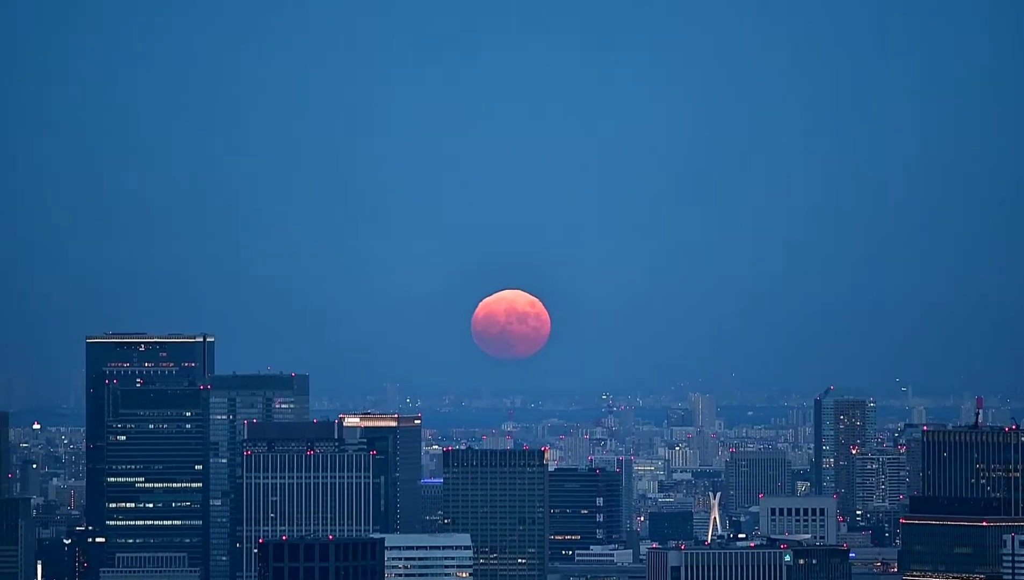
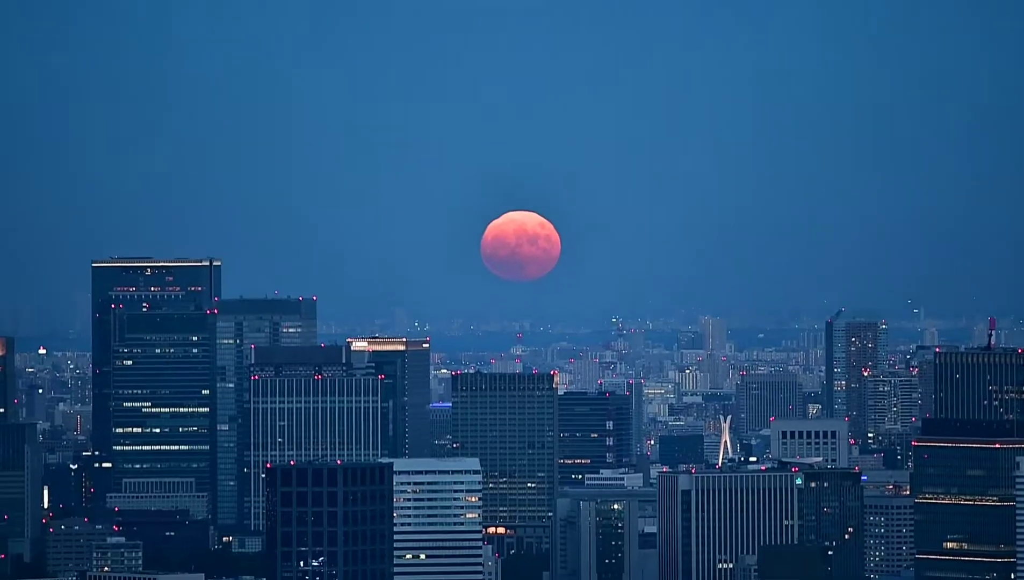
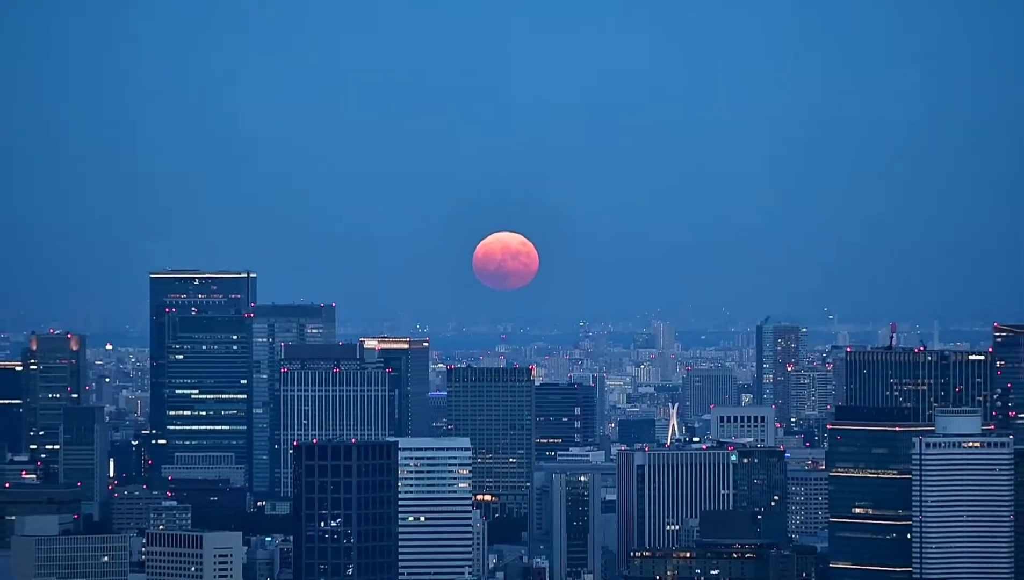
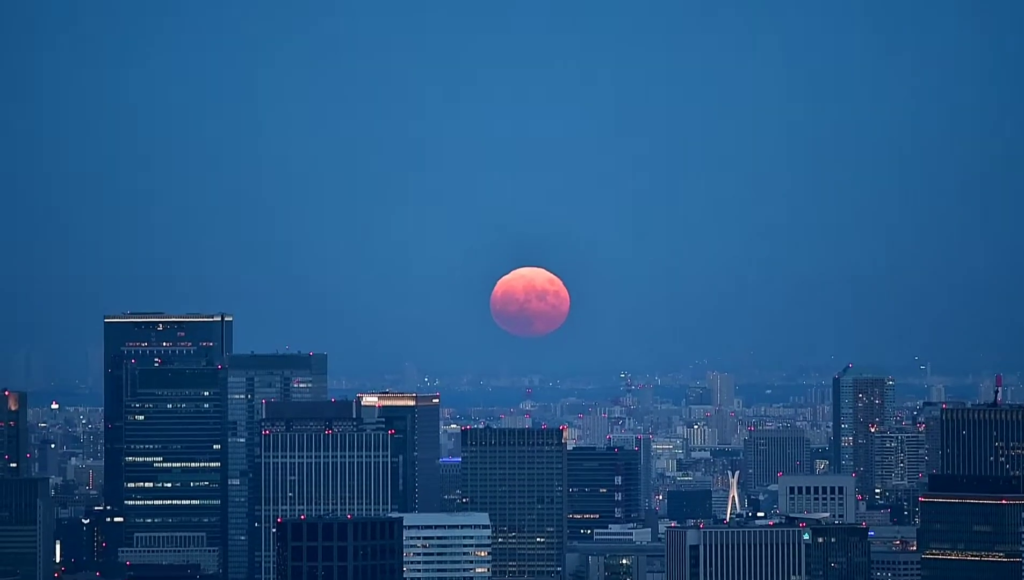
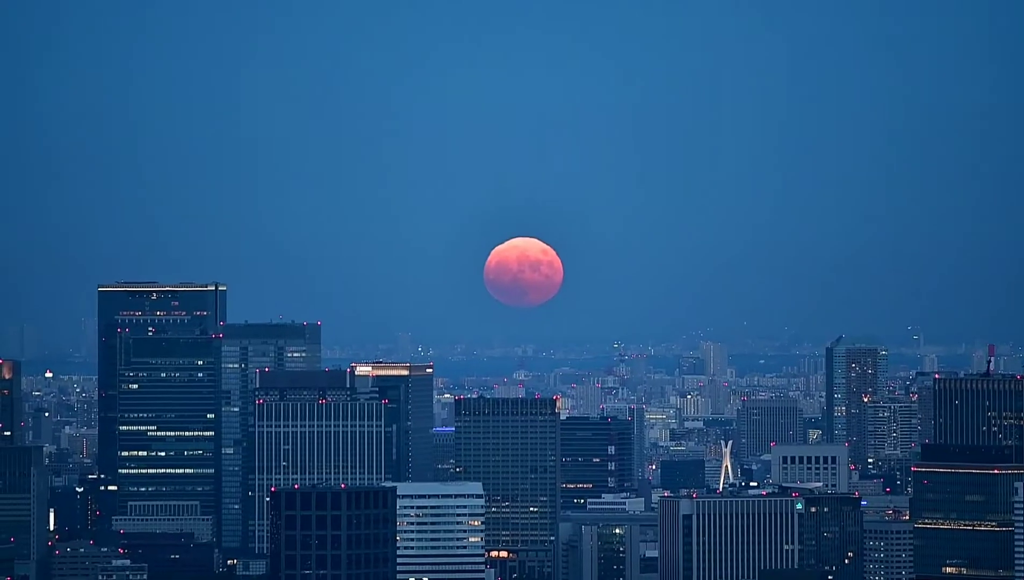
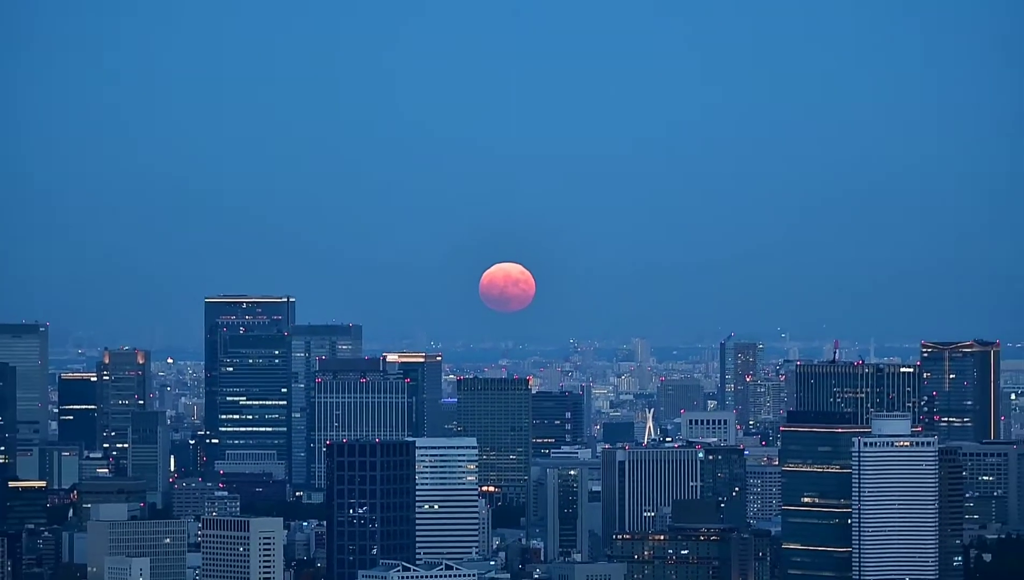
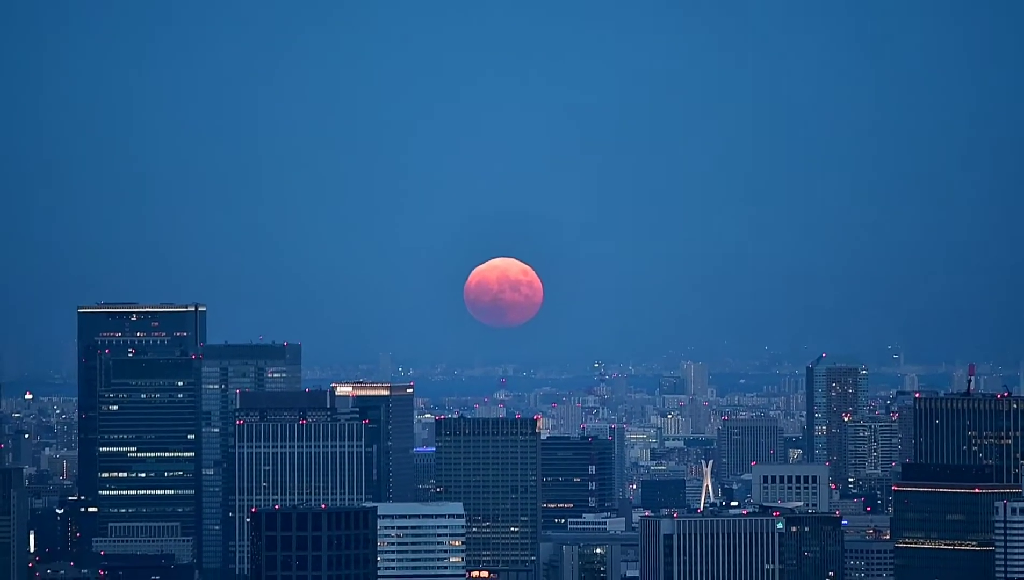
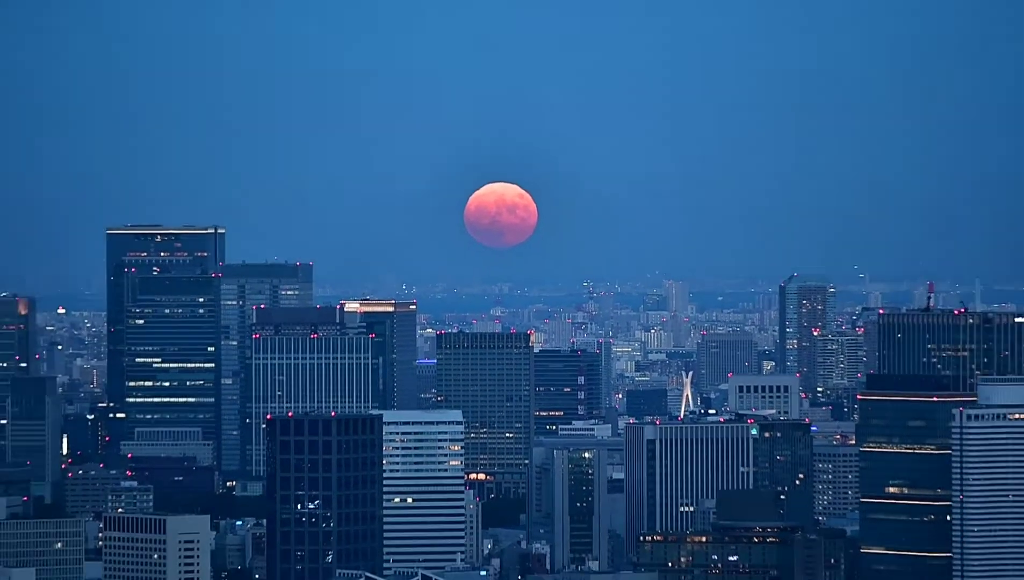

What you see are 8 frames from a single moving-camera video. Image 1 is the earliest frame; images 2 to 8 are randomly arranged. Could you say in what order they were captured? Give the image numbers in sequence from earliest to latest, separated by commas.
7, 5, 4, 2, 8, 3, 6
